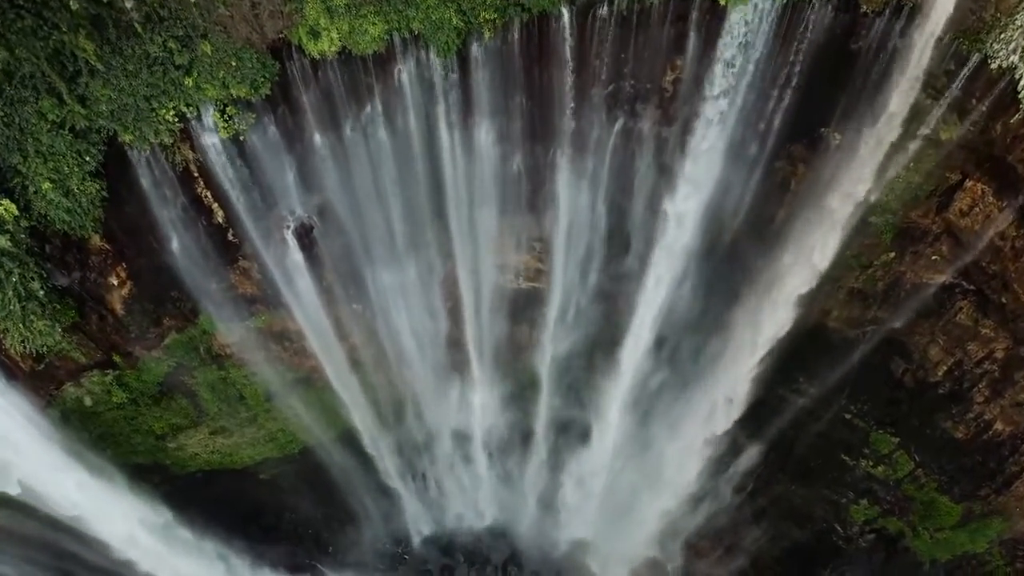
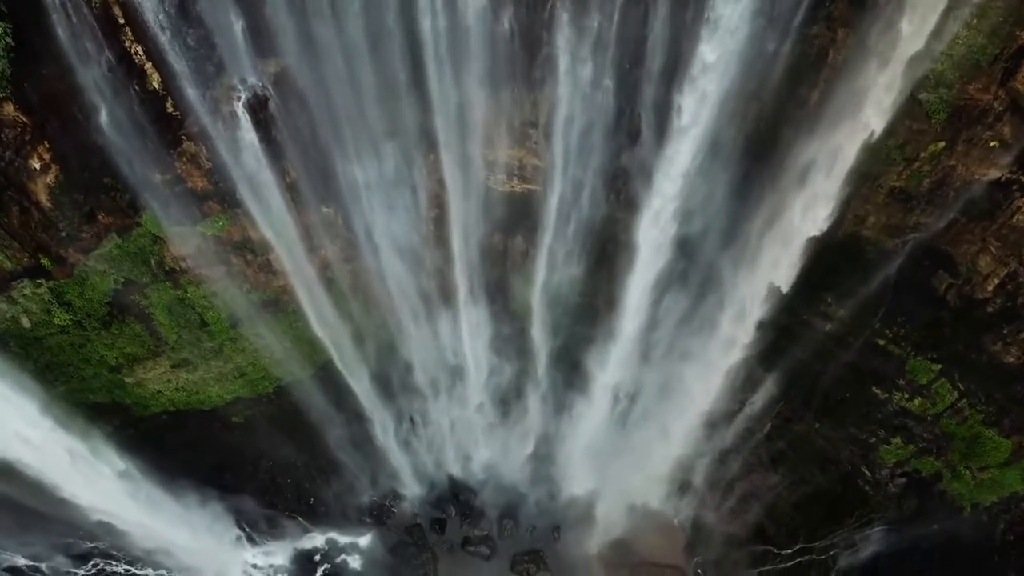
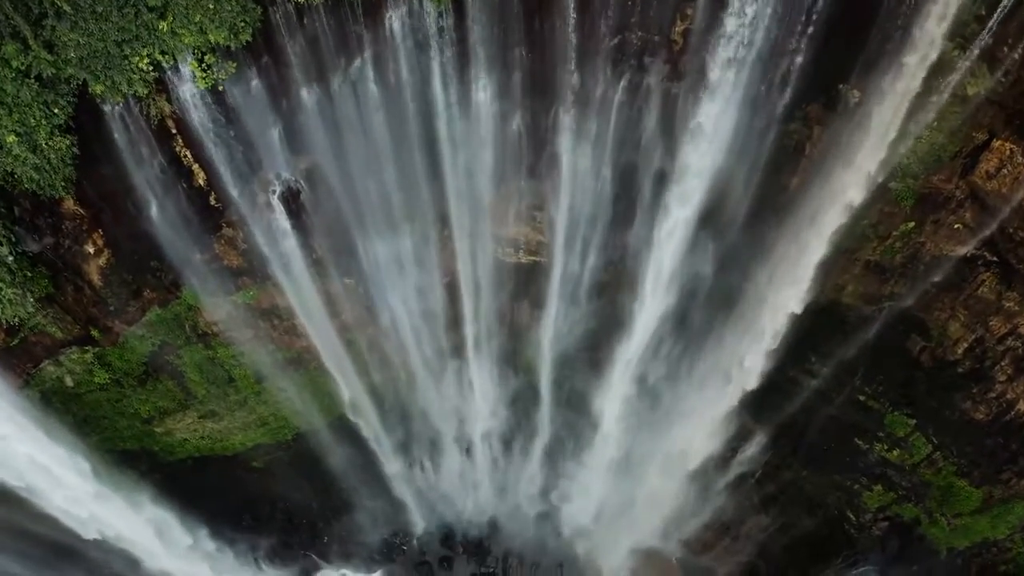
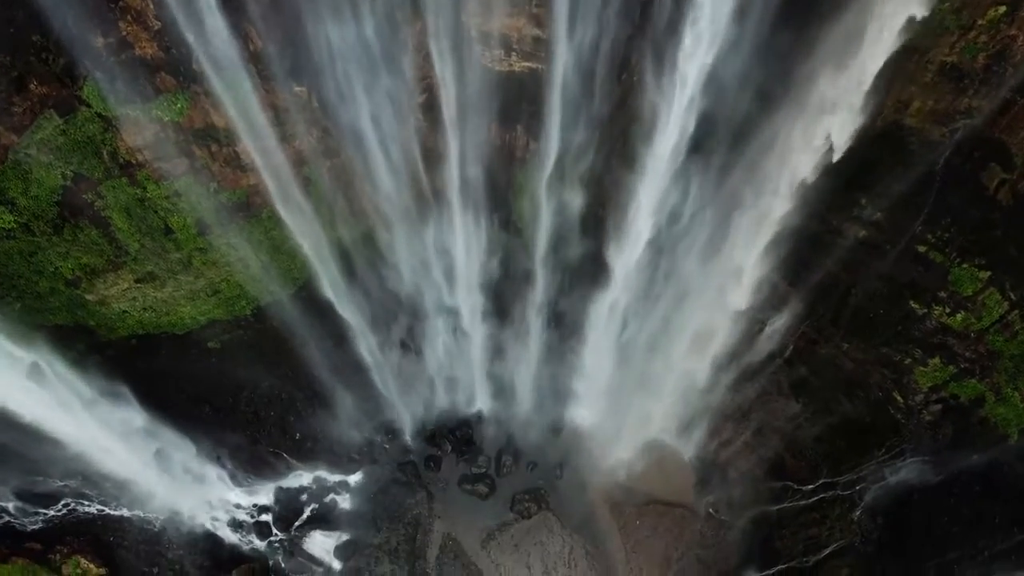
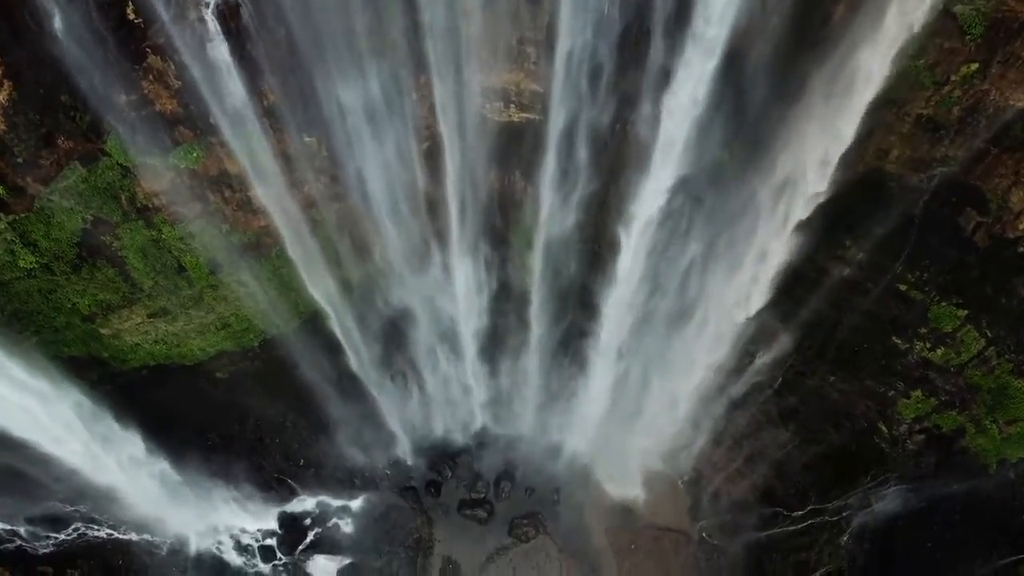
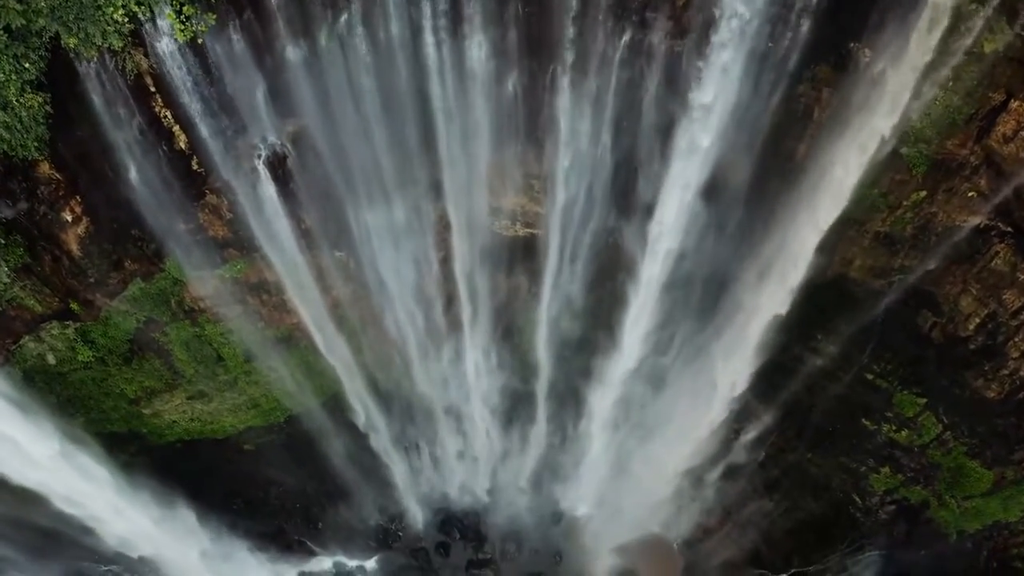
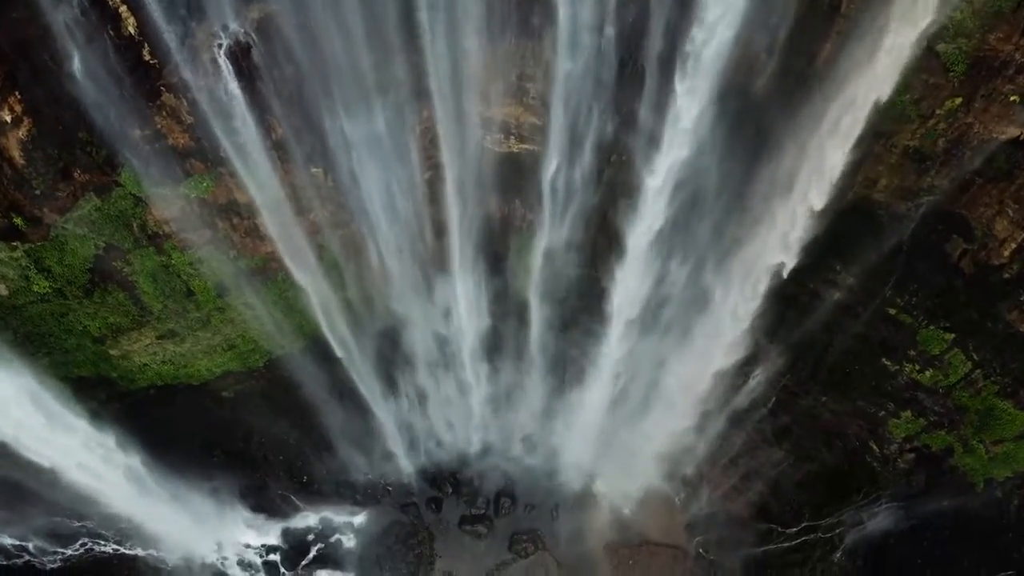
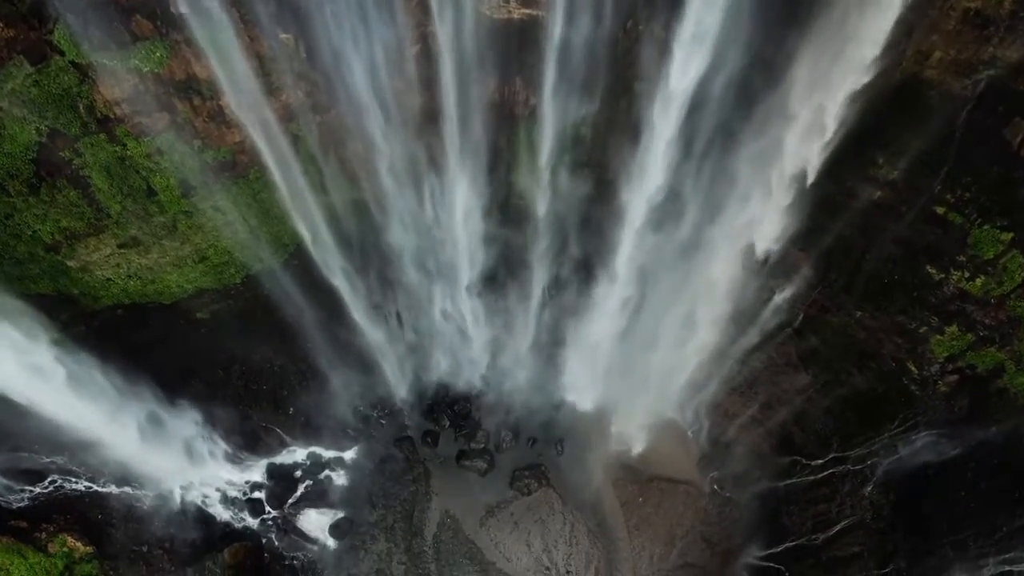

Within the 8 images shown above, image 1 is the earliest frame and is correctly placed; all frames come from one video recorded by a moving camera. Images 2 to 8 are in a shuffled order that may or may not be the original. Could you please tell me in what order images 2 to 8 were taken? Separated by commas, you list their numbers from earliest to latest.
3, 6, 2, 7, 5, 4, 8
